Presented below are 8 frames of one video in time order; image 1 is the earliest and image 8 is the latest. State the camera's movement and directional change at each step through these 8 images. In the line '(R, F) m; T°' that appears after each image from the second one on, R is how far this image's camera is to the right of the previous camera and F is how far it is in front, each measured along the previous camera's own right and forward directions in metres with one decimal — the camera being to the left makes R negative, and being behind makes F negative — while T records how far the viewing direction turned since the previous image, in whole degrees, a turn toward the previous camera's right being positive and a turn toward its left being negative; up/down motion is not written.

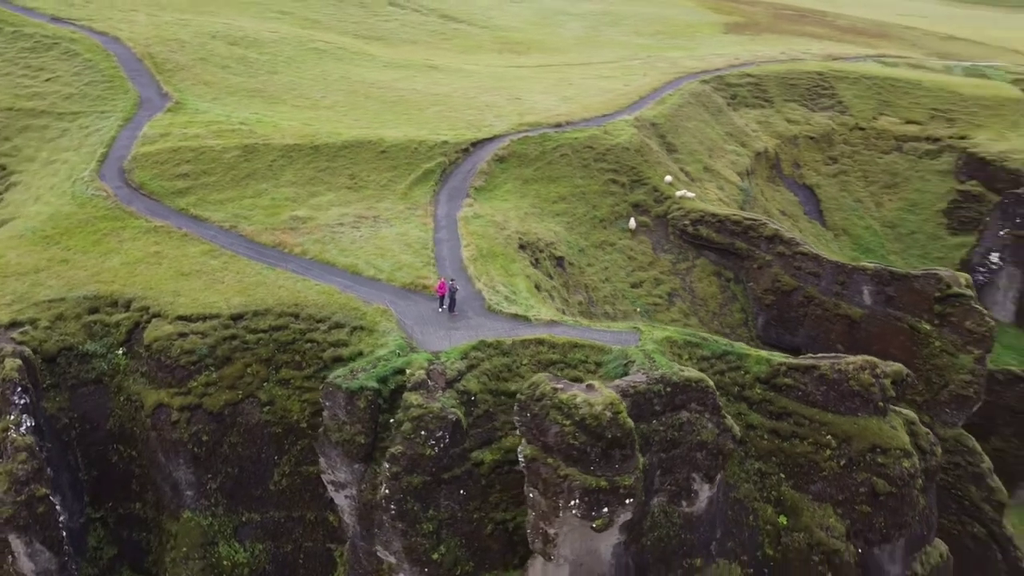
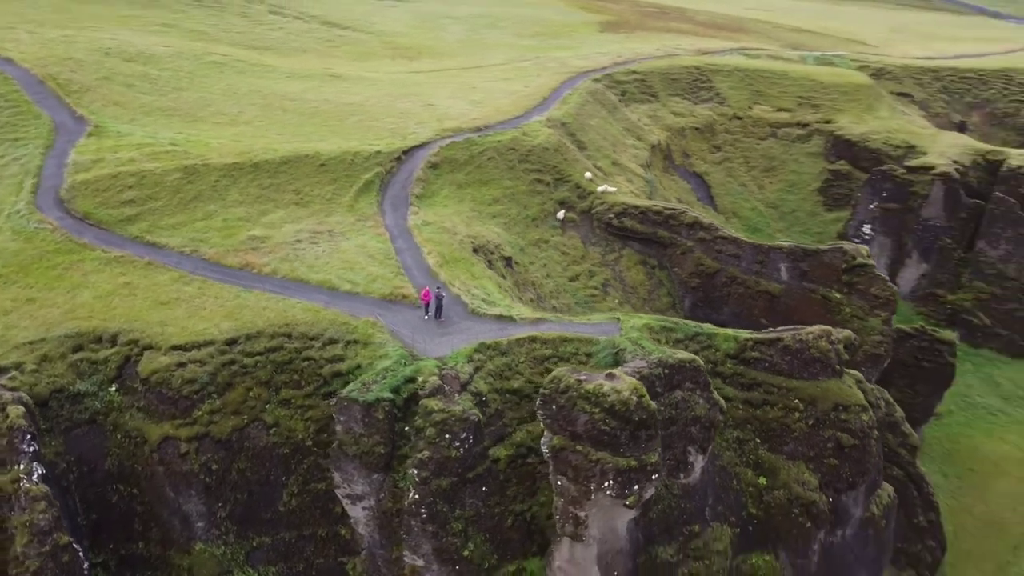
(-3.8, -0.8) m; +9°
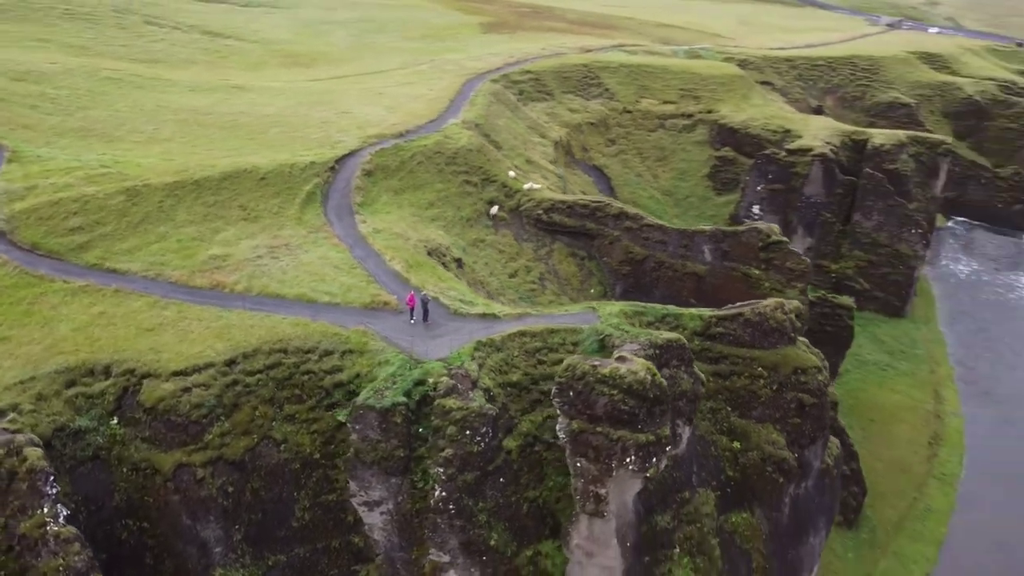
(-3.8, -0.7) m; +9°
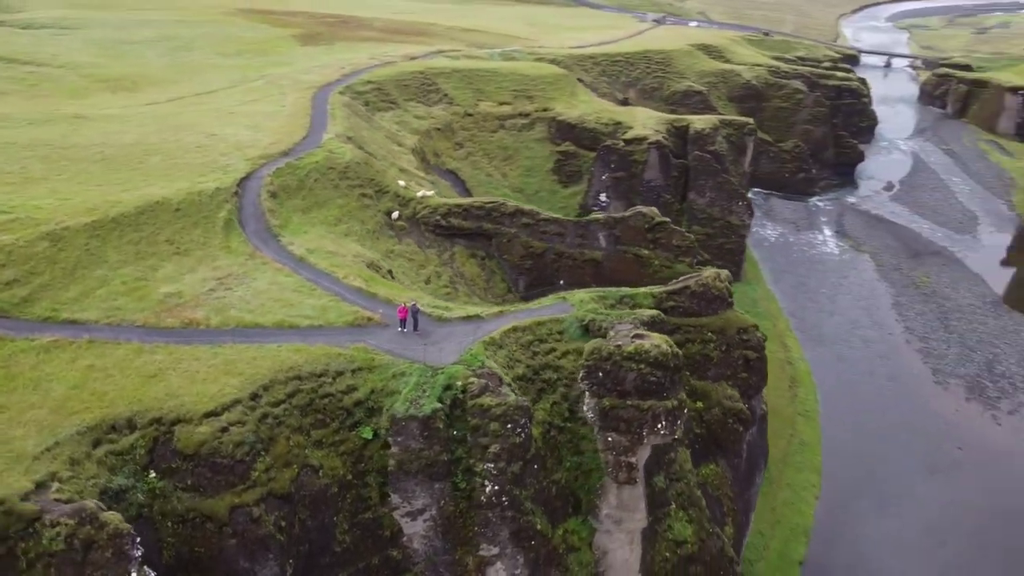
(-6.6, -0.4) m; +14°
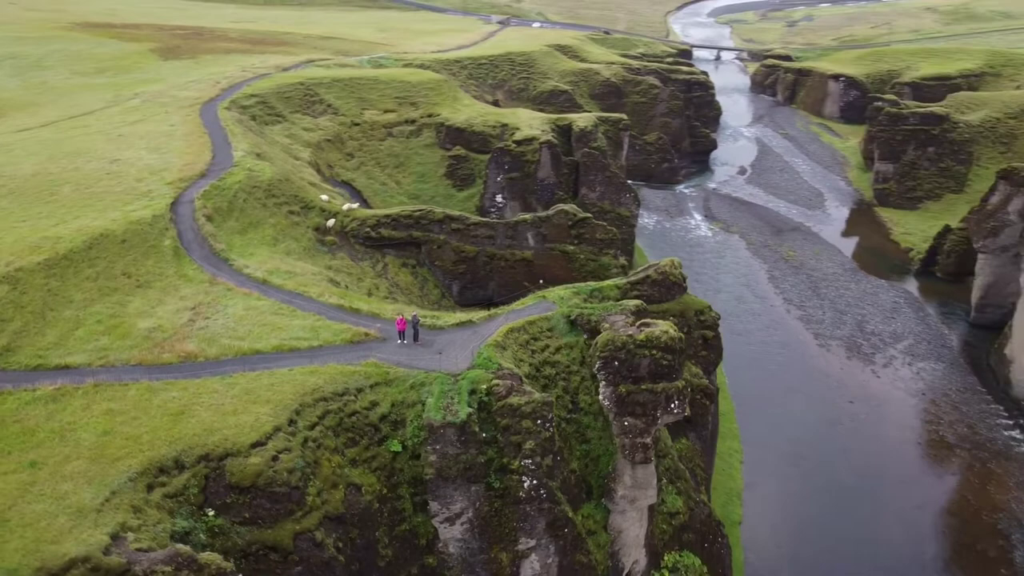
(-5.1, -0.5) m; +11°
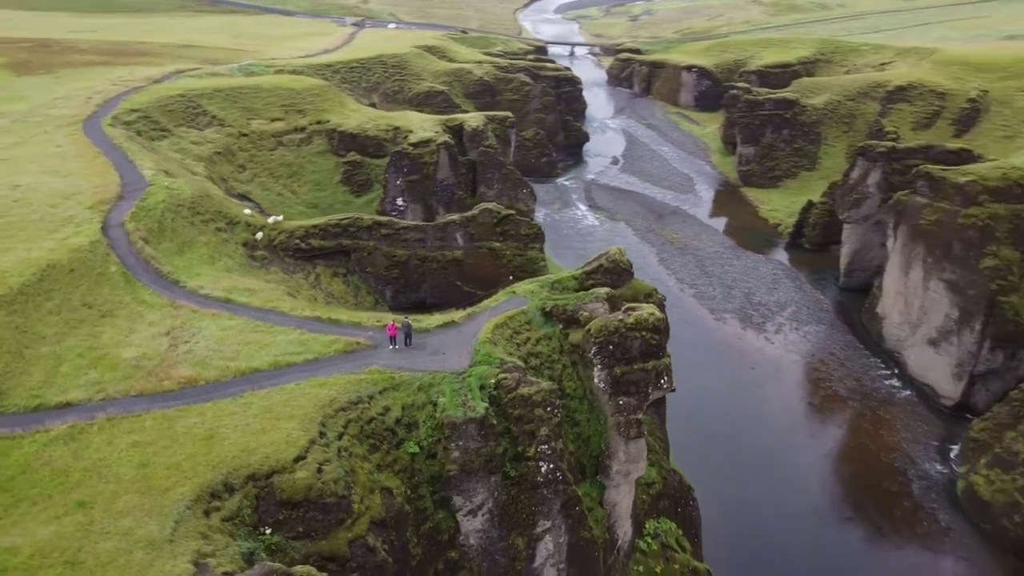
(-4.5, -0.8) m; +10°
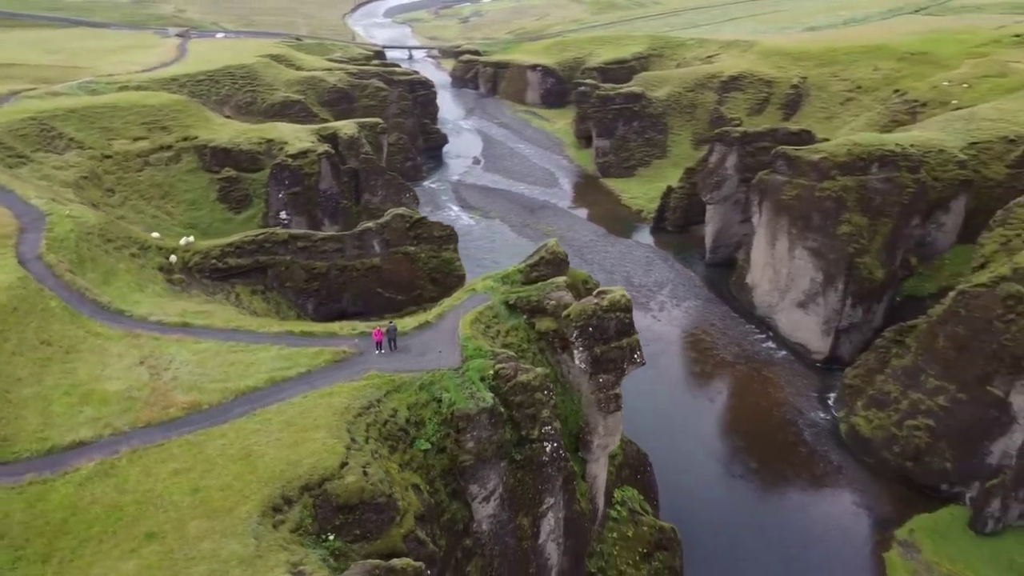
(-5.0, -1.0) m; +11°
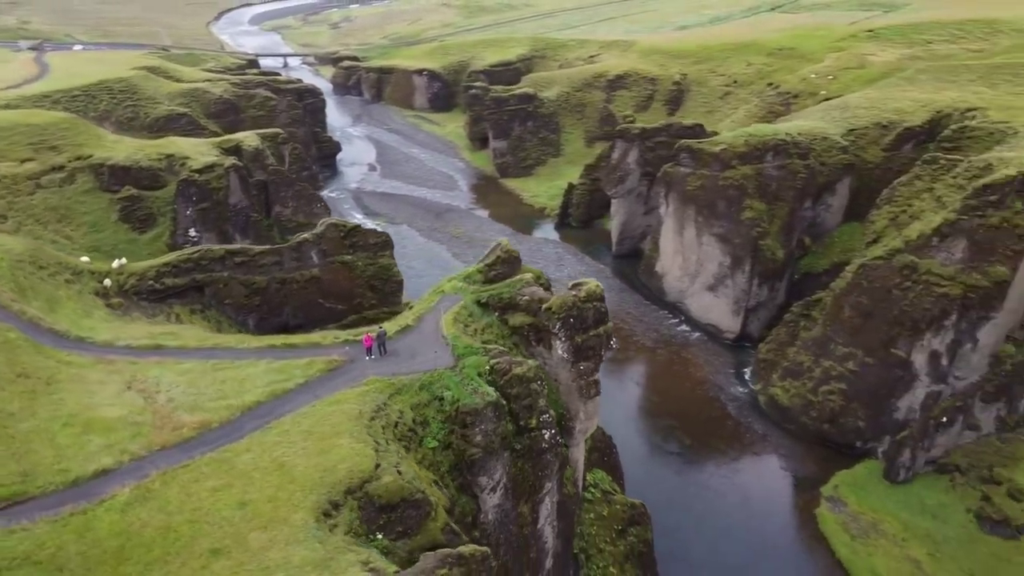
(-3.9, -0.9) m; +8°
